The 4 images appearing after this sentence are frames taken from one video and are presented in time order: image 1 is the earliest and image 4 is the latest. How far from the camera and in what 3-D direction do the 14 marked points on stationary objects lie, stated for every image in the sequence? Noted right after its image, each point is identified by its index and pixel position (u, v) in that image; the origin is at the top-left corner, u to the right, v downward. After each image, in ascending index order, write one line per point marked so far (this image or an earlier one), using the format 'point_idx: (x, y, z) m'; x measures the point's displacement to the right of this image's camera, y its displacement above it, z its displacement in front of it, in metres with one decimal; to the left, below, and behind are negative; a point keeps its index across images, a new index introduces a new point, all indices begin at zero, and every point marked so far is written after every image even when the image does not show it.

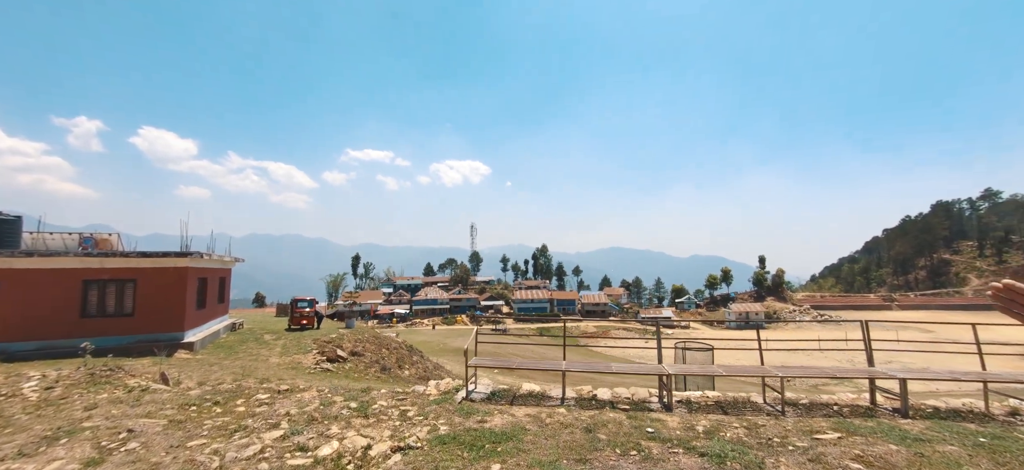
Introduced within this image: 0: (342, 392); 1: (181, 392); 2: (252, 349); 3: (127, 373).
0: (-2.1, -2.0, +5.6) m
1: (-4.3, -2.0, +5.8) m
2: (-10.0, -4.4, +17.0) m
3: (-6.3, -2.3, +7.3) m
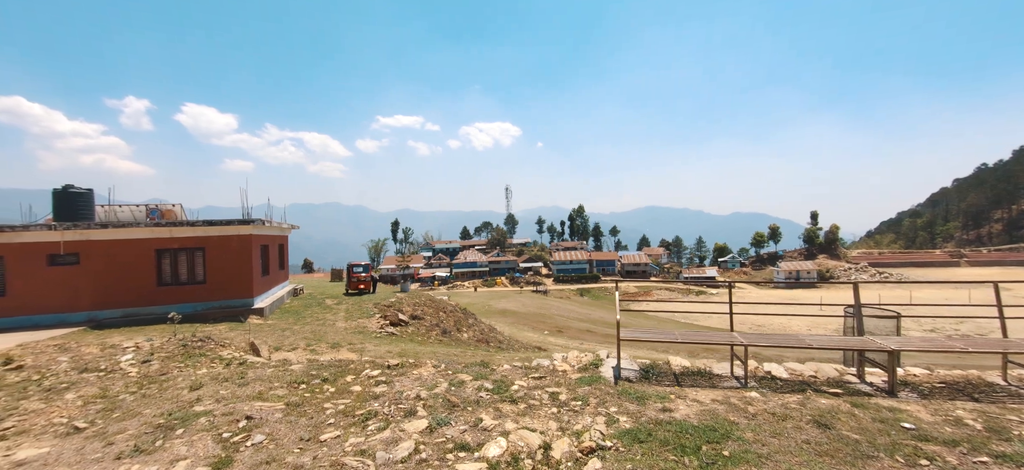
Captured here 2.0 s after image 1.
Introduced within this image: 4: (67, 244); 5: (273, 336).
0: (-0.7, -1.5, +5.0) m
1: (-2.8, -1.6, +5.4) m
2: (-7.6, -3.1, +17.2) m
3: (-4.7, -1.8, +7.1) m
4: (-12.0, -0.3, +11.8) m
5: (-5.7, -2.3, +10.3) m
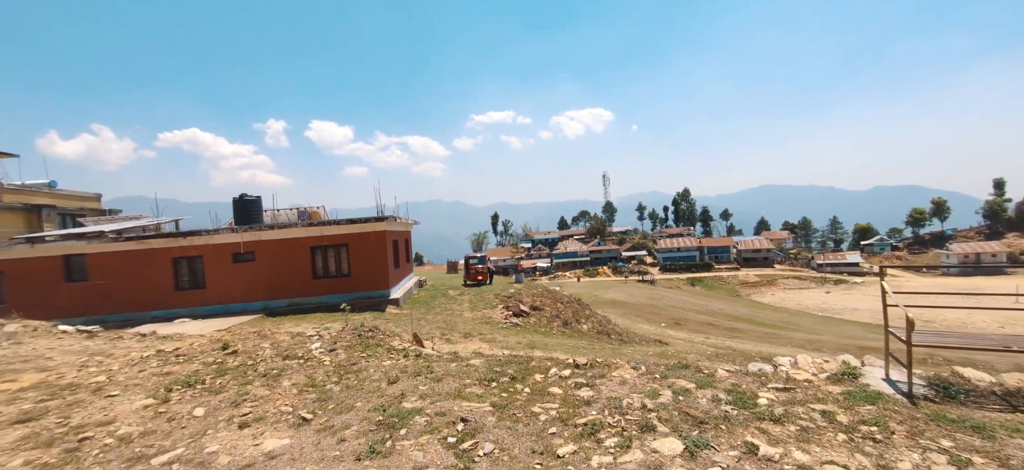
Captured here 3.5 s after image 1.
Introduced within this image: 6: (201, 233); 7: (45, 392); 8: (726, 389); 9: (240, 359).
0: (+1.3, -1.3, +4.4) m
1: (-0.7, -1.5, +5.2) m
2: (-2.7, -2.8, +17.8) m
3: (-2.1, -1.7, +7.4) m
4: (-8.3, -0.3, +13.5) m
5: (-2.4, -2.2, +10.7) m
6: (-9.4, 0.0, +13.3) m
7: (-5.9, -2.0, +5.6) m
8: (+1.5, -1.2, +3.5) m
9: (-3.9, -1.8, +6.2) m
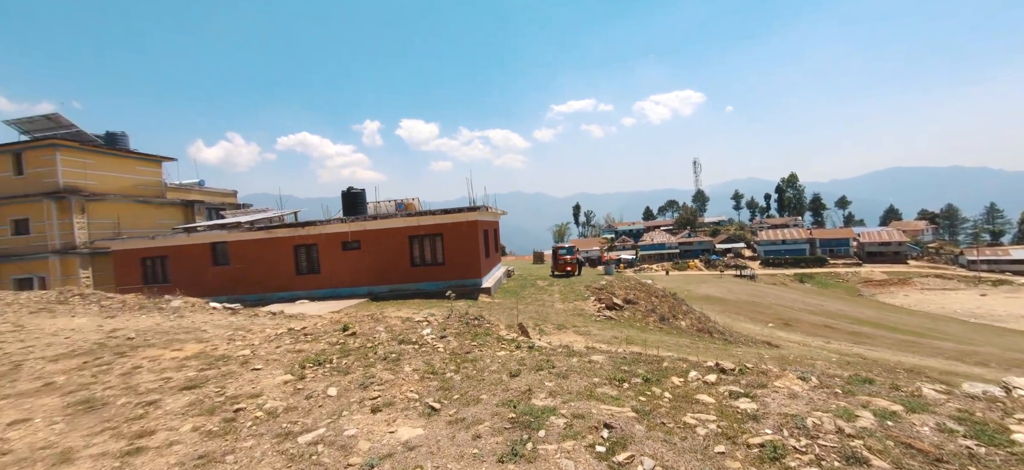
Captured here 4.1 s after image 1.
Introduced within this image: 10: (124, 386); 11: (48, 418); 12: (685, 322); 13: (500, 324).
0: (+2.5, -1.2, +3.8) m
1: (+0.7, -1.3, +4.9) m
2: (+1.0, -2.4, +17.7) m
3: (-0.4, -1.5, +7.3) m
4: (-5.2, +0.1, +14.5) m
5: (0.0, -1.9, +10.6) m
6: (-6.4, +0.4, +14.4) m
7: (-4.4, -1.8, +6.3) m
8: (+2.5, -1.1, +2.7) m
9: (-2.3, -1.6, +6.5) m
10: (-4.8, -1.9, +5.5) m
11: (-4.9, -1.9, +4.6) m
12: (+7.0, -3.5, +17.6) m
13: (-0.2, -1.6, +8.3) m
